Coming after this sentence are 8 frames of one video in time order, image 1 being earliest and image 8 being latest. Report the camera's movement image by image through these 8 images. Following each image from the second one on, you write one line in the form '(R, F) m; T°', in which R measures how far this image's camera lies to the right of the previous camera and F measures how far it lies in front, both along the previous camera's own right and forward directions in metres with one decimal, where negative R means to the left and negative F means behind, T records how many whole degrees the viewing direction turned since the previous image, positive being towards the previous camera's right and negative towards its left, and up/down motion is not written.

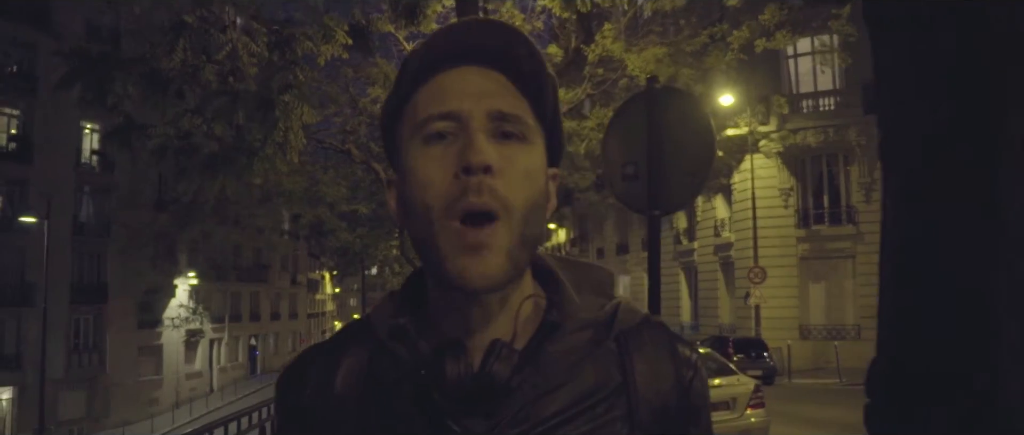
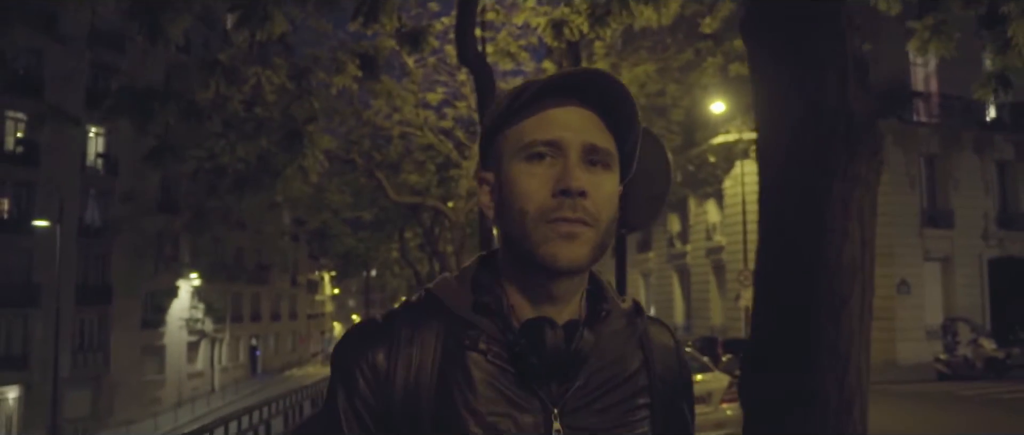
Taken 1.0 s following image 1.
(0.0, -1.0) m; 0°
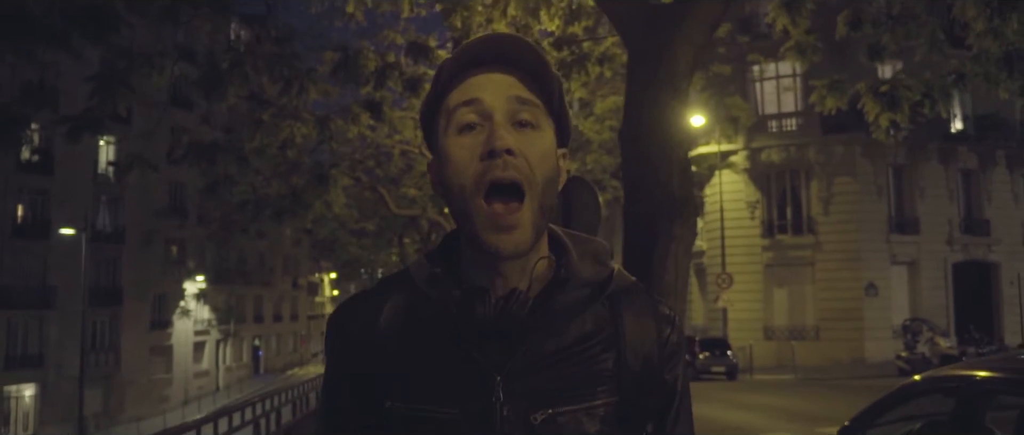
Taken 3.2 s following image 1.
(+0.2, -2.3) m; 0°
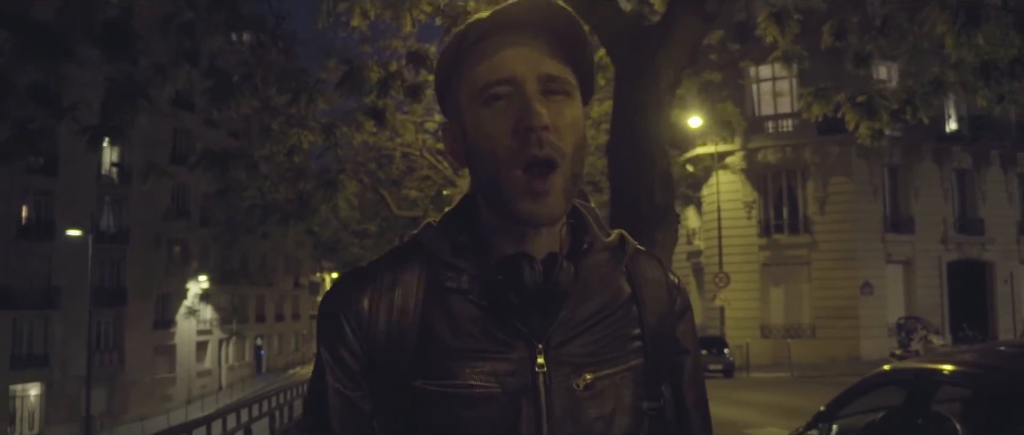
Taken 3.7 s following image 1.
(0.0, -0.5) m; 0°
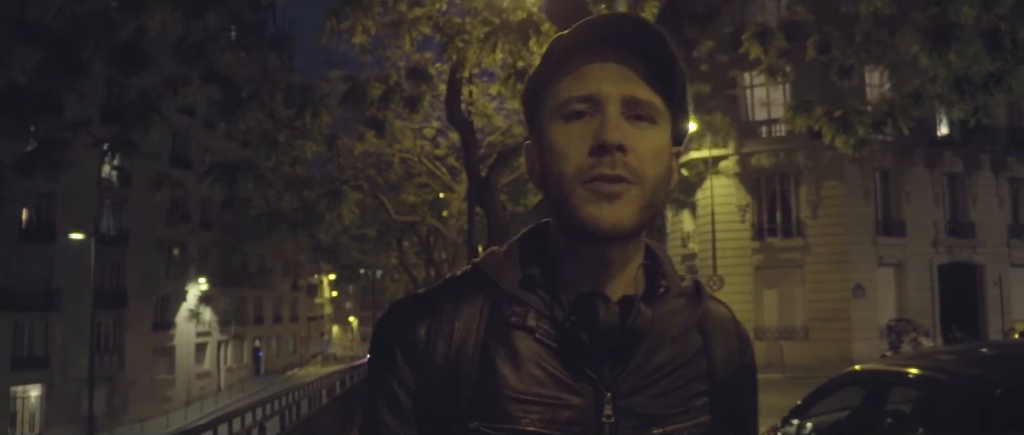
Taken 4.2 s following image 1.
(0.0, -0.5) m; 0°
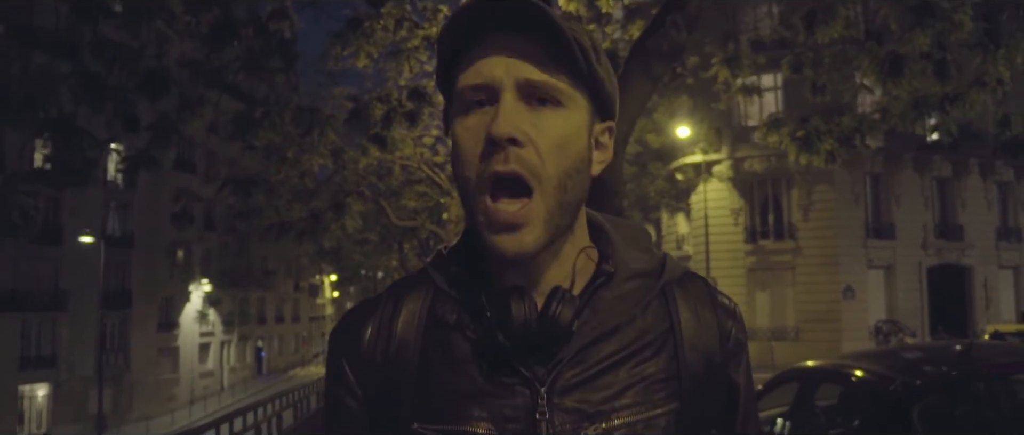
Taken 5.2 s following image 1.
(+0.1, -0.9) m; 0°
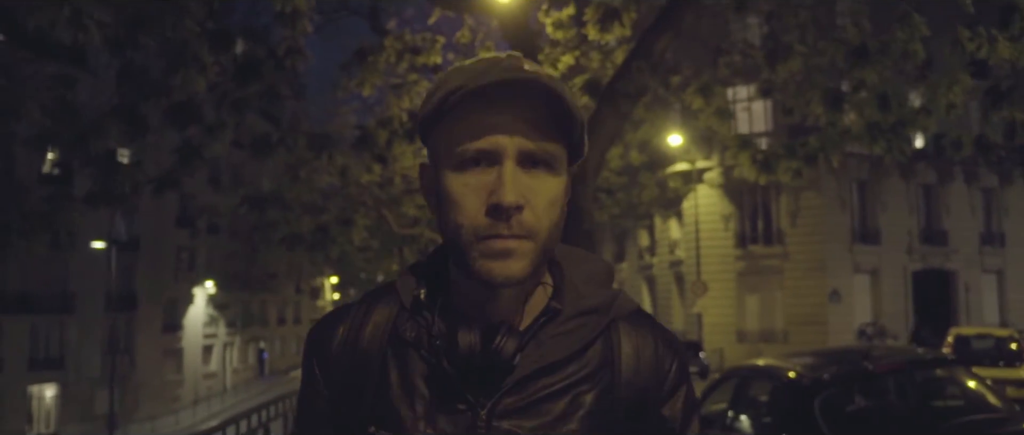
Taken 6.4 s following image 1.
(+0.1, -1.2) m; 0°
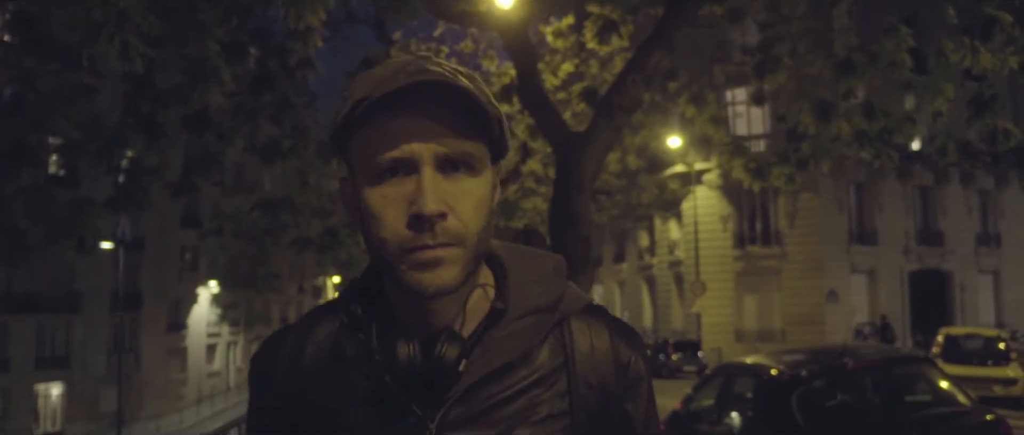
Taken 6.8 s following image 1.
(0.0, -0.5) m; 0°
